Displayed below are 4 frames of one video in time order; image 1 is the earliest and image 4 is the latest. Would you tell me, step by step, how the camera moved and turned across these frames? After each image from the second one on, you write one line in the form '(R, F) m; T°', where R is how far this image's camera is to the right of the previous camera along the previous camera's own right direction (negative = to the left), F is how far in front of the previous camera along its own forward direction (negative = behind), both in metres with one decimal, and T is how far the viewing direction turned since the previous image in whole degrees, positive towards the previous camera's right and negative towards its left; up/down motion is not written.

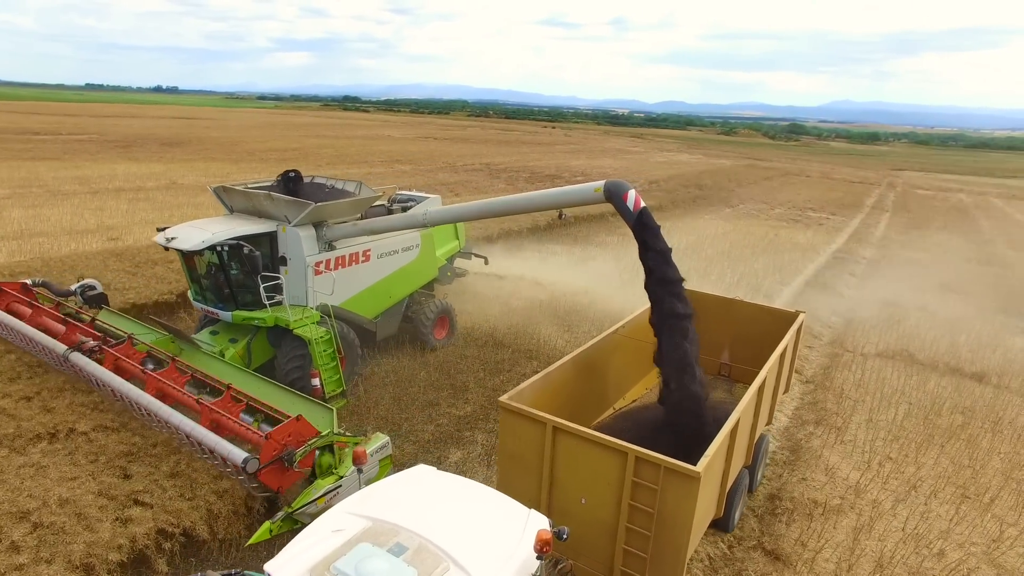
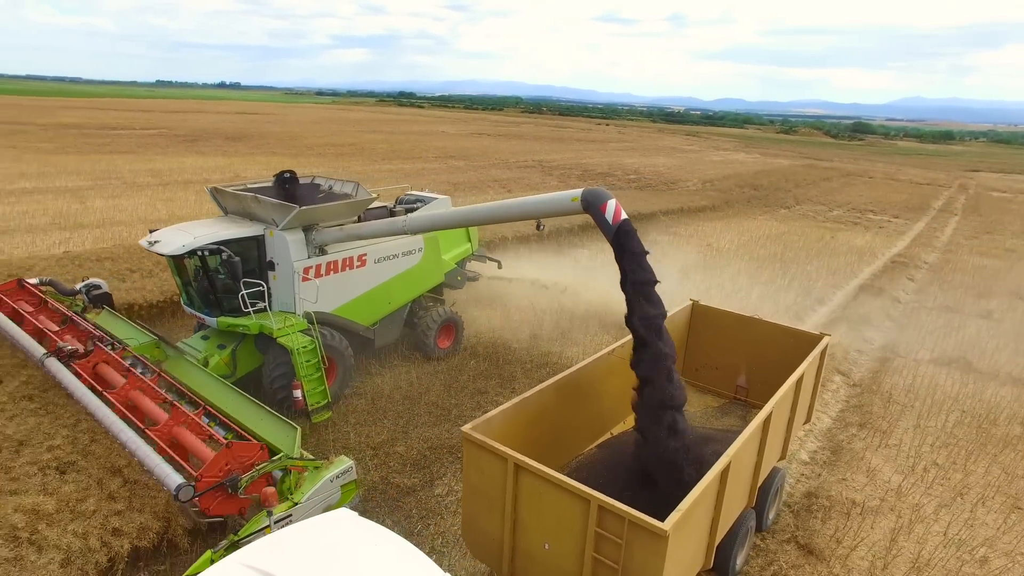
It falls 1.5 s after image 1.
(+0.4, -0.1) m; -4°
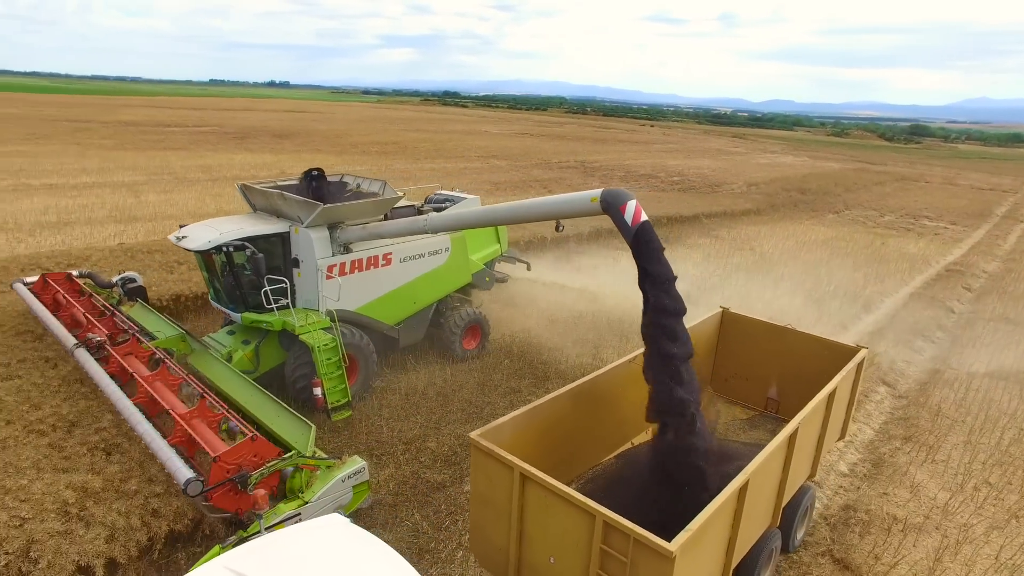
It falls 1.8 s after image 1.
(+0.1, +0.1) m; -4°
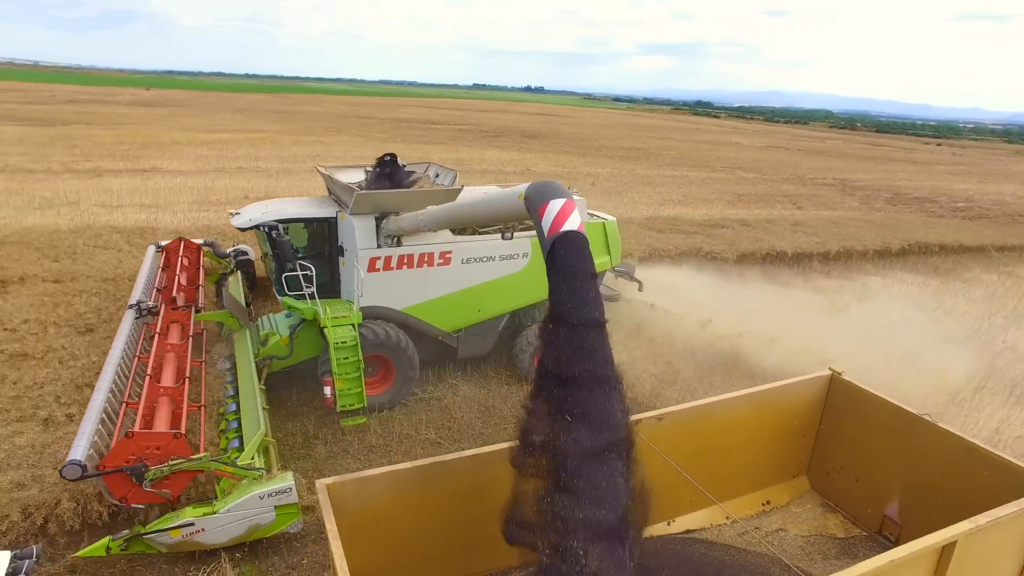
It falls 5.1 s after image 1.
(+1.4, +1.3) m; -21°
